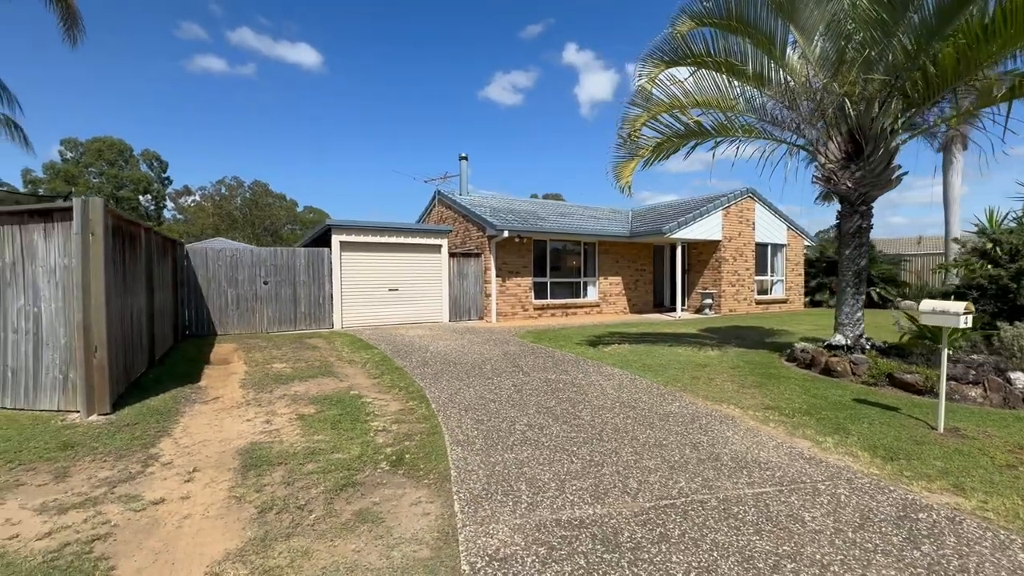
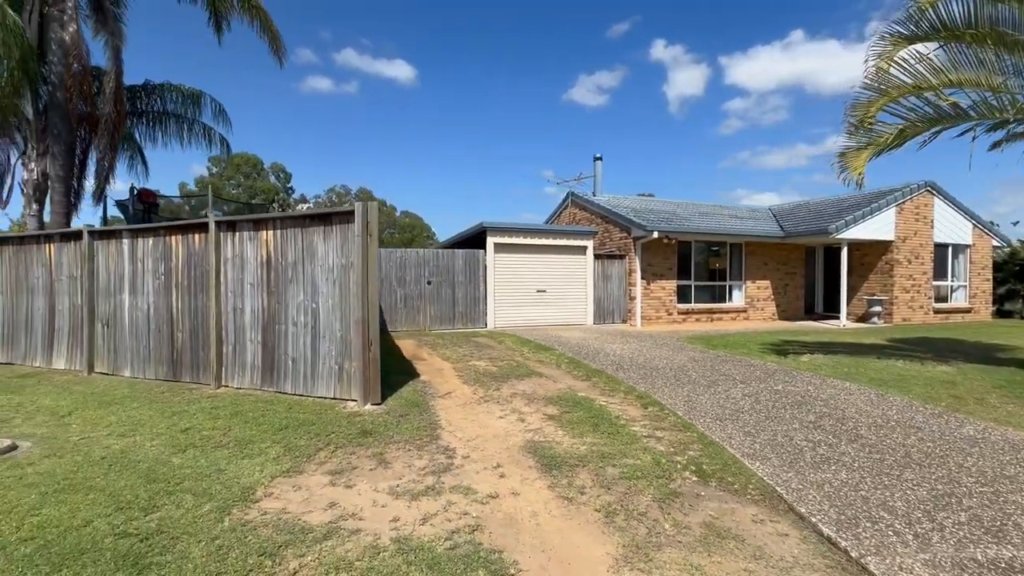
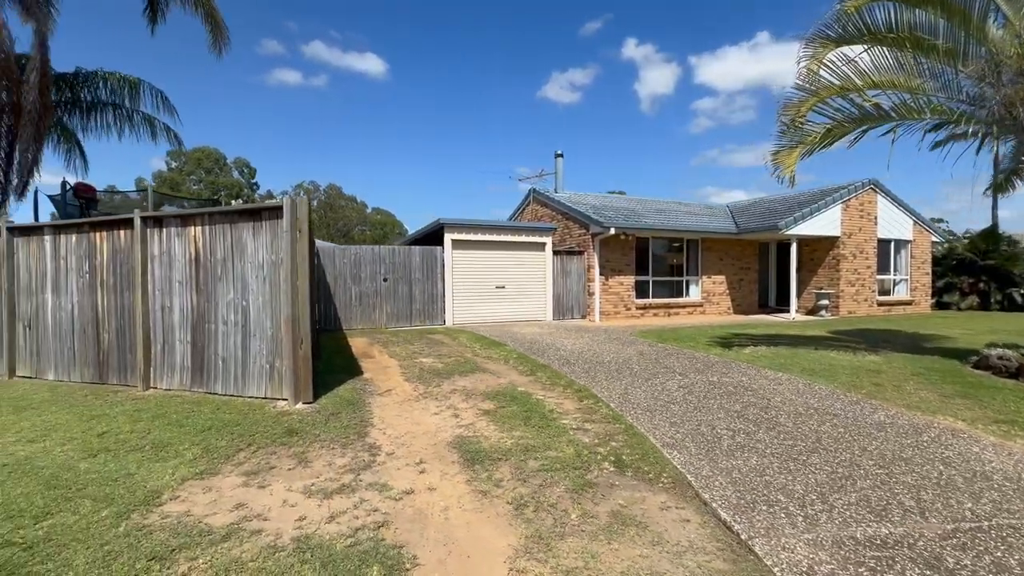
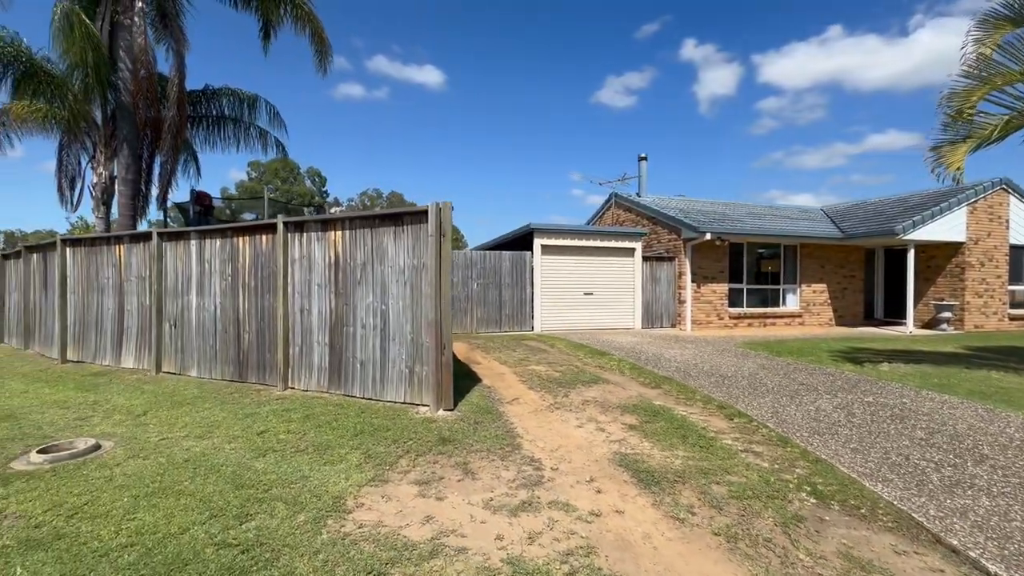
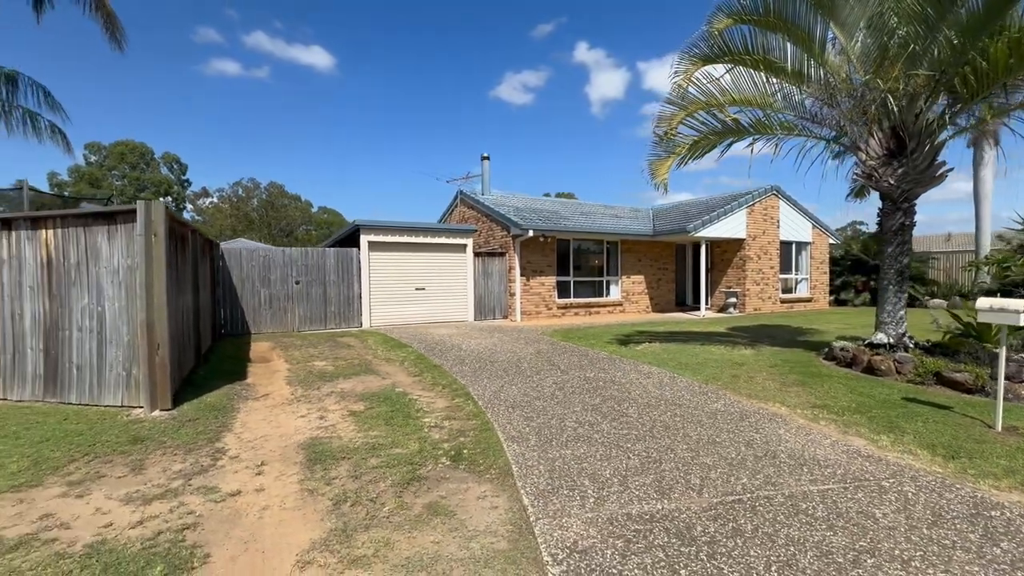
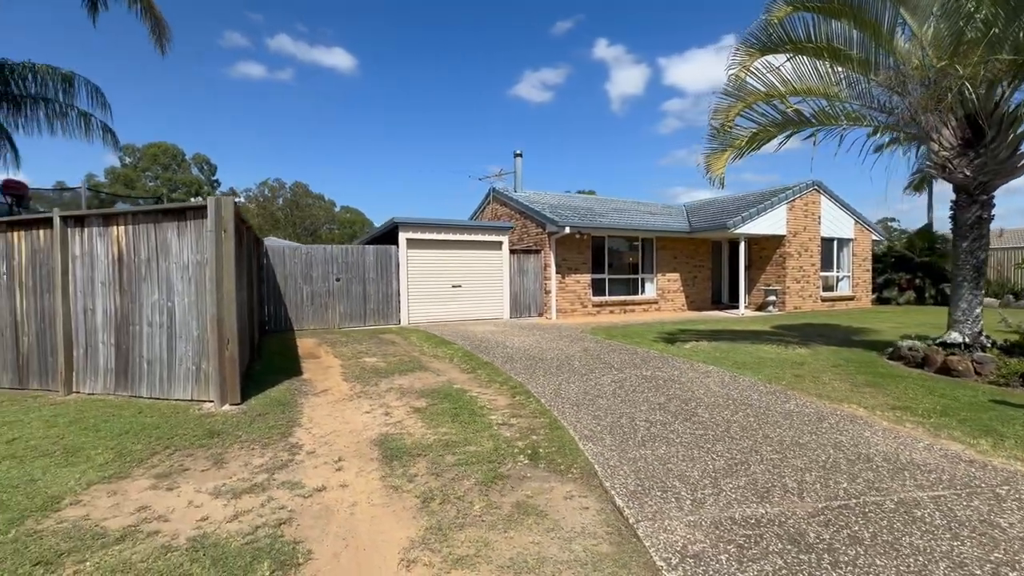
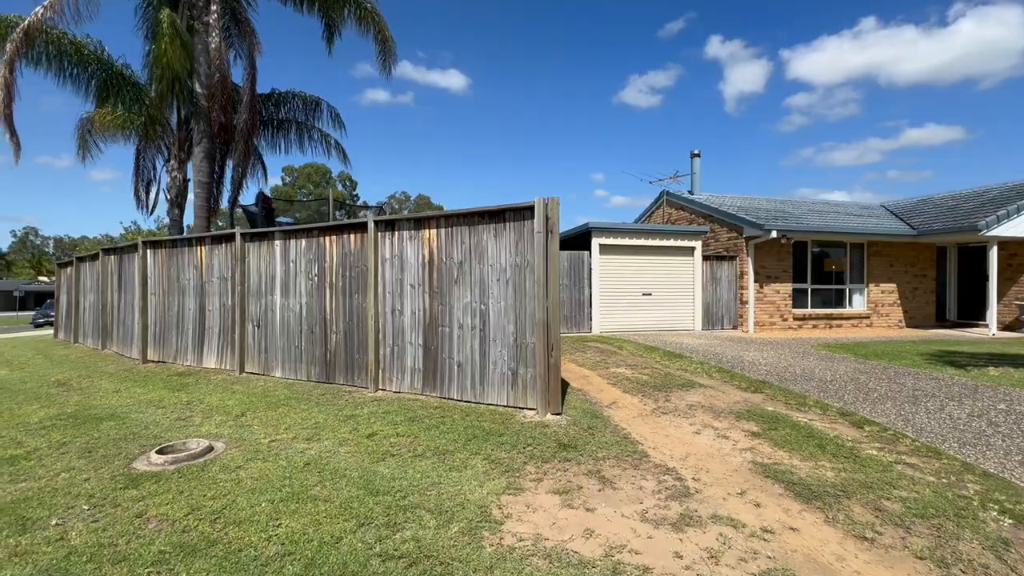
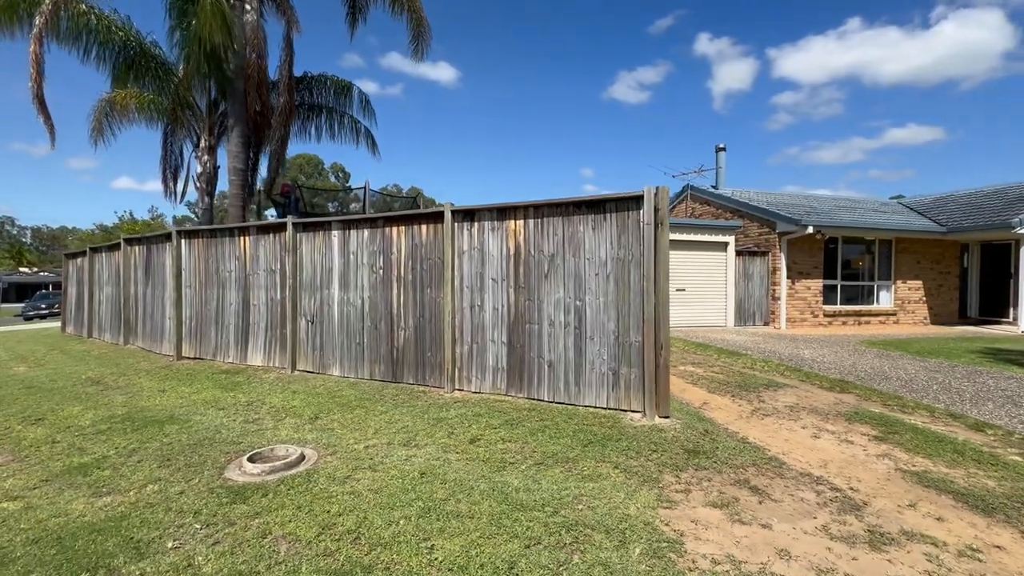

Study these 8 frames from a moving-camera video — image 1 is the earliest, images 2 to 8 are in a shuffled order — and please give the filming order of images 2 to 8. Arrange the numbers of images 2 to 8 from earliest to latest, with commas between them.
5, 6, 3, 2, 4, 7, 8
